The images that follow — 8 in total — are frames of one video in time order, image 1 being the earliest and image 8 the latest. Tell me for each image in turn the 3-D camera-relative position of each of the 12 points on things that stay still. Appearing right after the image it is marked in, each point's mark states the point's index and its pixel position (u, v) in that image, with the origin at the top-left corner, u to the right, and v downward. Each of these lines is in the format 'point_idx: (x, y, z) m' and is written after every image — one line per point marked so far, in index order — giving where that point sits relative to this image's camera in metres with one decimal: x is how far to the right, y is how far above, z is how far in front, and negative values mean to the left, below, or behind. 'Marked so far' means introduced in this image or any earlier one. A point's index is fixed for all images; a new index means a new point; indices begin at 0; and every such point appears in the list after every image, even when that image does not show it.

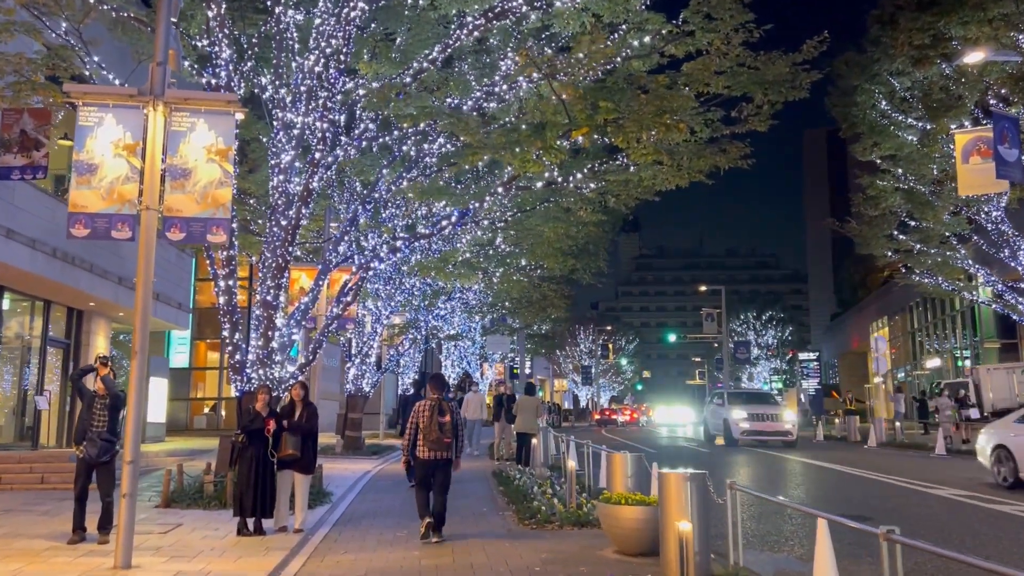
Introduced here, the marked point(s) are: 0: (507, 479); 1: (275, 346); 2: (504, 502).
0: (-0.1, -3.1, +13.7) m
1: (-3.4, -0.9, +12.3) m
2: (-0.1, -3.0, +11.8) m
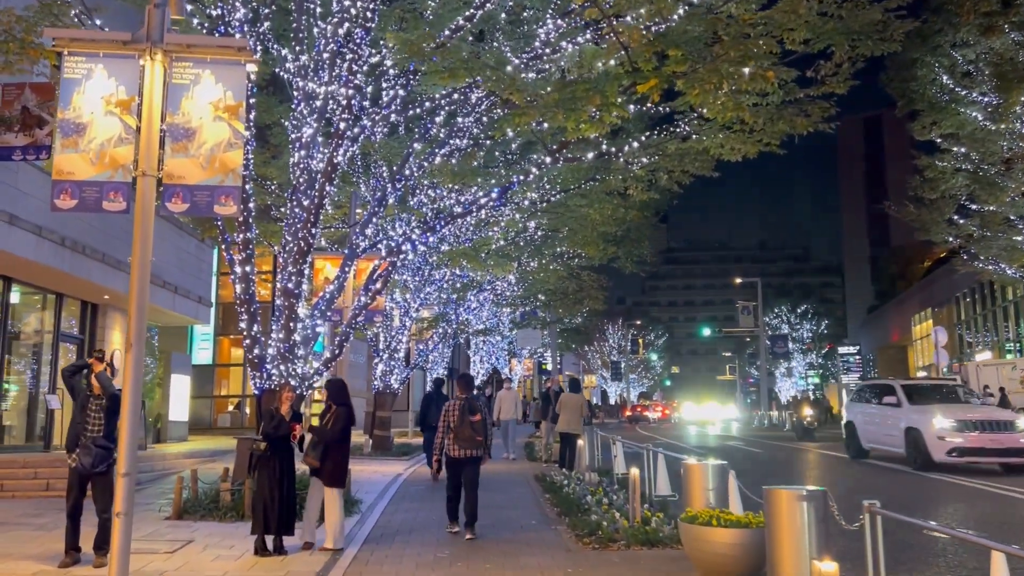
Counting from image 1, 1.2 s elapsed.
0: (+0.6, -2.9, +12.4) m
1: (-2.8, -0.7, +11.1) m
2: (+0.5, -2.8, +10.6) m
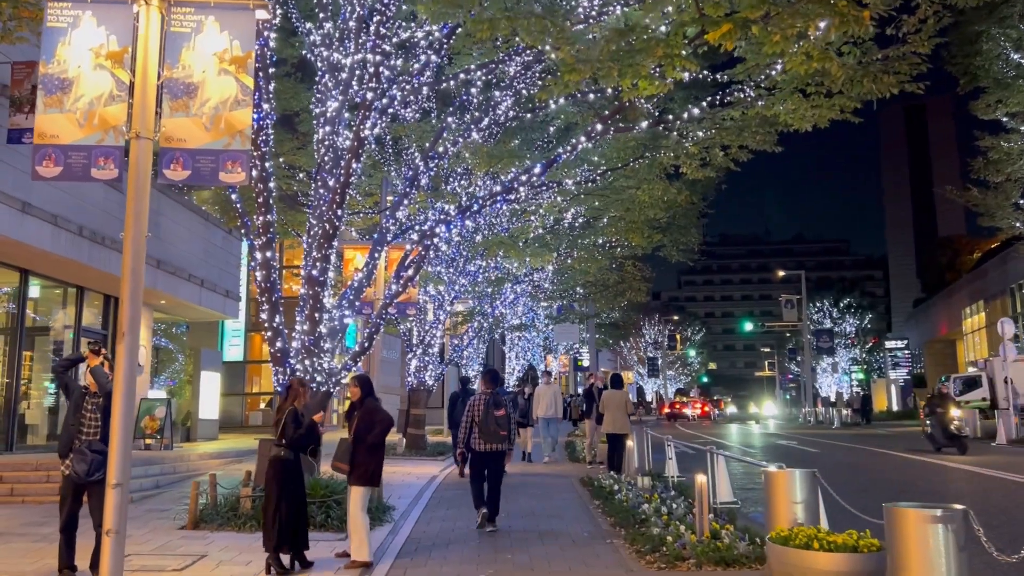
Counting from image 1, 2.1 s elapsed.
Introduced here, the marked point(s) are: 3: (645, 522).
0: (+1.2, -2.7, +11.4) m
1: (-2.3, -0.5, +10.2) m
2: (+1.0, -2.6, +9.5) m
3: (+1.4, -2.4, +8.8) m
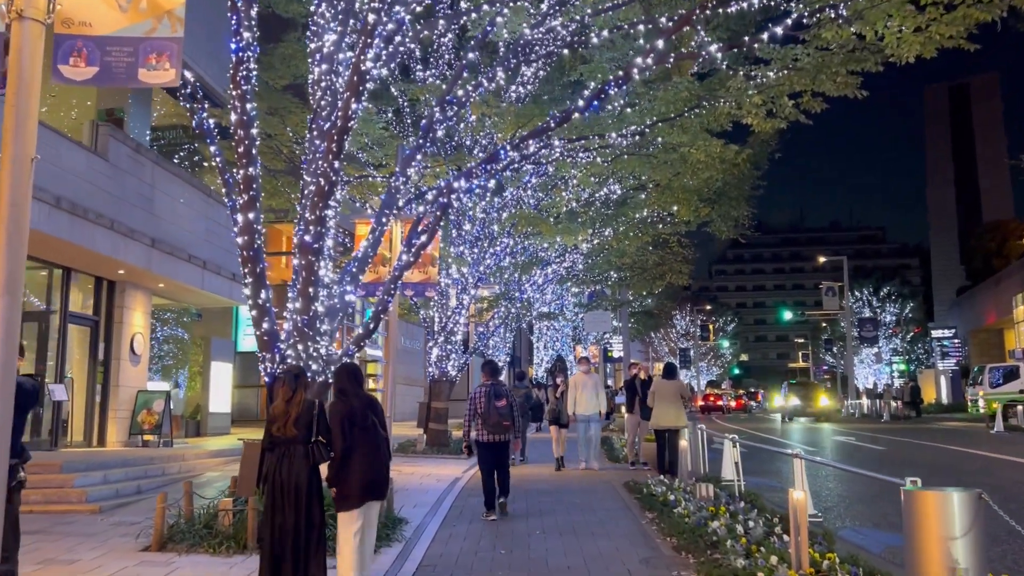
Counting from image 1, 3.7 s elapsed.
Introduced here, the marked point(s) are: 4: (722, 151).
0: (+1.6, -2.4, +9.6) m
1: (-1.9, -0.2, +8.5) m
2: (+1.4, -2.3, +7.7) m
3: (+1.7, -2.1, +7.0) m
4: (+2.9, +1.9, +12.0) m
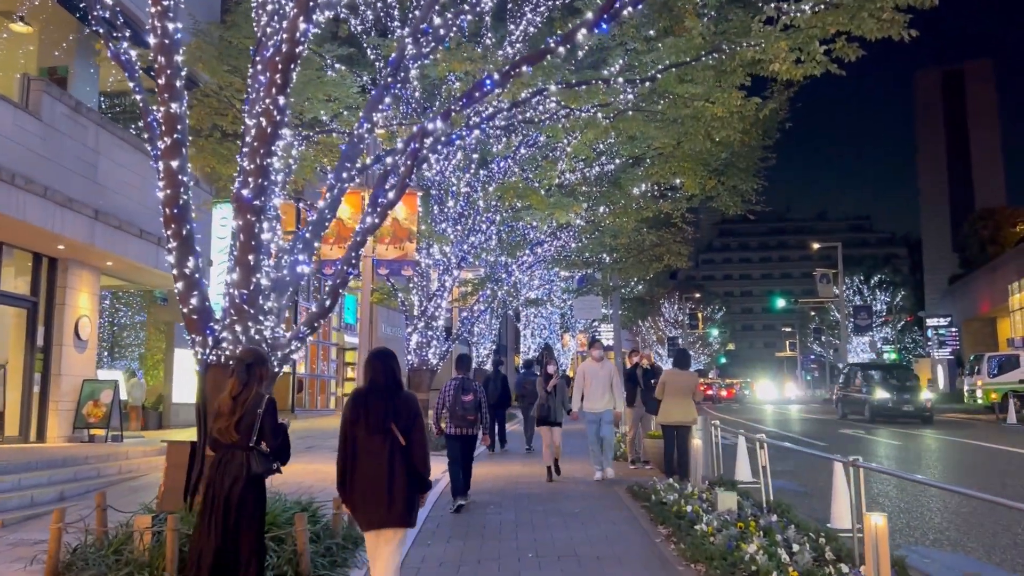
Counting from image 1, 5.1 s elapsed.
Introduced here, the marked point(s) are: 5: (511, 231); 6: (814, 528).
0: (+1.5, -2.1, +8.1) m
1: (-2.0, 0.0, +7.0) m
2: (+1.3, -2.1, +6.2) m
3: (+1.6, -1.9, +5.5) m
4: (+2.8, +2.2, +10.5) m
5: (0.0, +1.3, +19.1) m
6: (+2.5, -1.9, +7.0) m
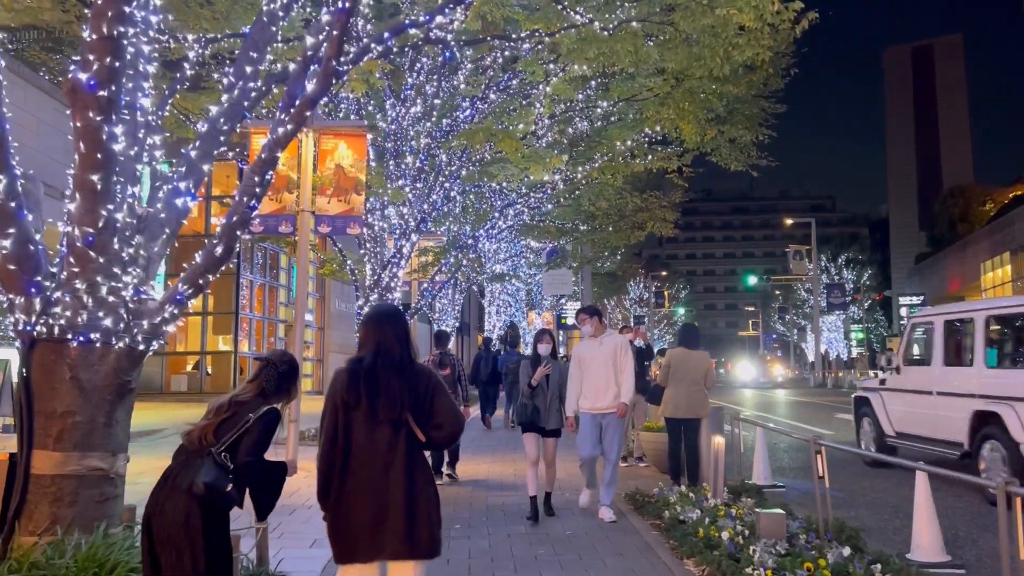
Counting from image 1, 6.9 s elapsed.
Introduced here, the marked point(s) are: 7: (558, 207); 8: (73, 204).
0: (+1.3, -1.8, +6.1) m
1: (-2.1, +0.4, +4.7) m
2: (+1.2, -1.8, +4.2) m
3: (+1.5, -1.6, +3.5) m
4: (+2.5, +2.6, +8.4) m
5: (-0.7, +1.9, +17.0) m
6: (+2.3, -1.6, +5.0) m
7: (+1.0, +1.7, +18.3) m
8: (-2.3, +0.4, +4.5) m
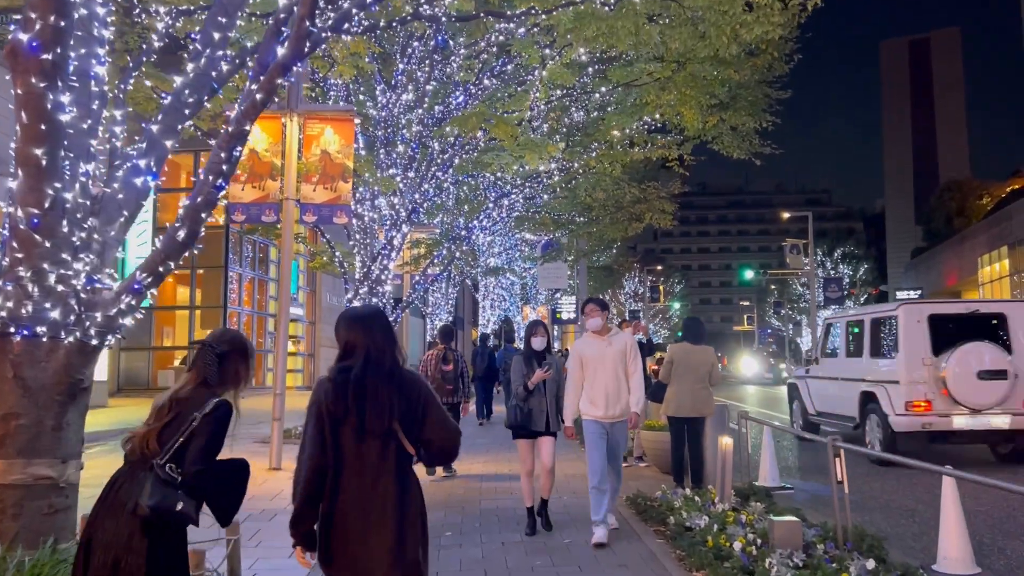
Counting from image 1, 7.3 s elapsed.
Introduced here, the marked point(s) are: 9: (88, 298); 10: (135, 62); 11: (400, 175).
0: (+1.2, -1.7, +5.7) m
1: (-2.2, +0.4, +4.3) m
2: (+1.1, -1.7, +3.8) m
3: (+1.5, -1.5, +3.1) m
4: (+2.5, +2.7, +8.0) m
5: (-0.8, +2.0, +16.5) m
6: (+2.3, -1.6, +4.5) m
7: (+0.9, +1.9, +17.8) m
8: (-2.4, +0.5, +4.1) m
9: (-2.1, 0.0, +4.3) m
10: (-2.4, +1.5, +5.5) m
11: (-1.9, +1.9, +14.2) m
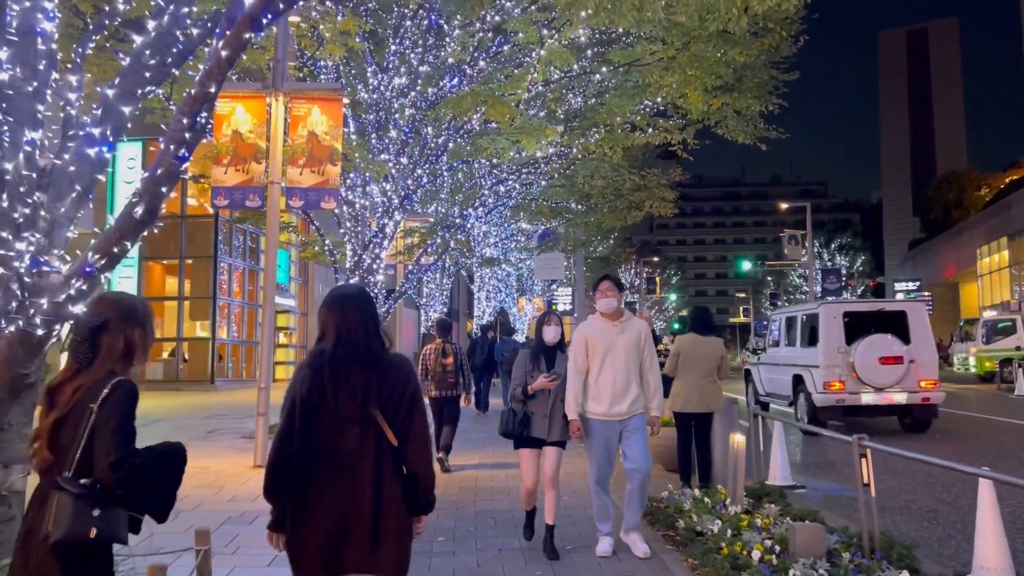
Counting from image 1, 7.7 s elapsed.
0: (+1.2, -1.6, +5.2) m
1: (-2.2, +0.5, +3.8) m
2: (+1.1, -1.6, +3.3) m
3: (+1.5, -1.5, +2.6) m
4: (+2.4, +2.8, +7.5) m
5: (-0.8, +2.2, +16.0) m
6: (+2.3, -1.5, +4.1) m
7: (+0.8, +2.1, +17.3) m
8: (-2.4, +0.6, +3.6) m
9: (-2.1, 0.0, +3.8) m
10: (-2.5, +1.6, +5.0) m
11: (-1.9, +2.0, +13.7) m
